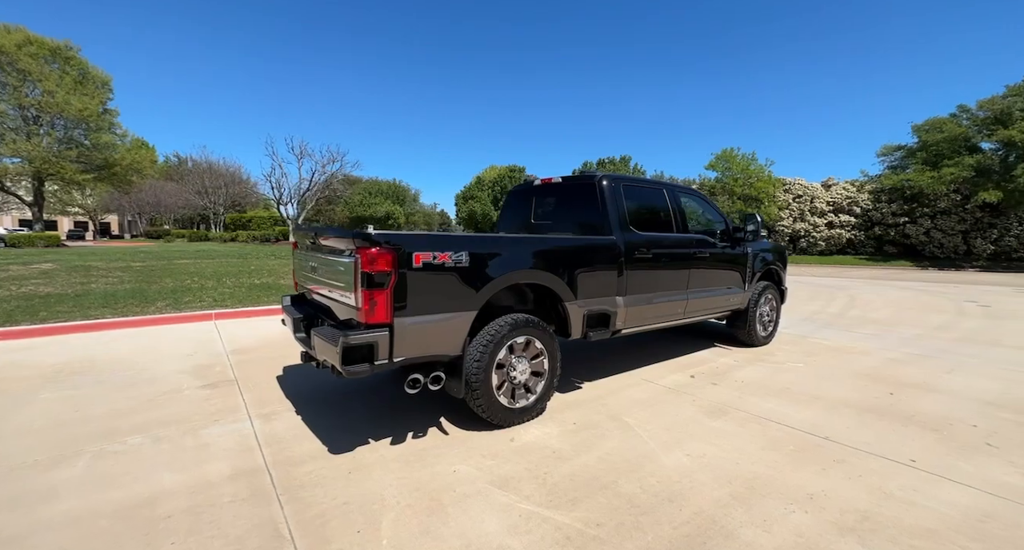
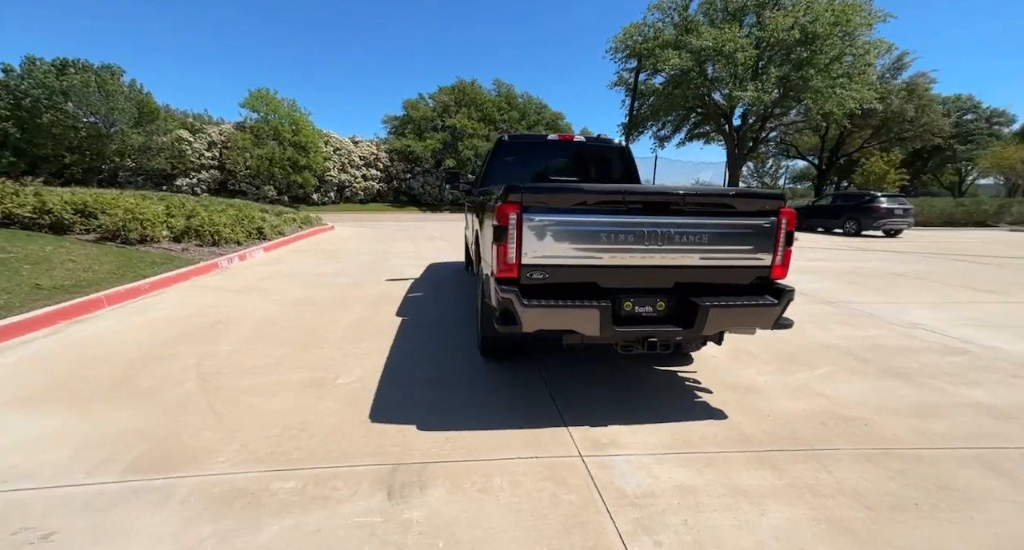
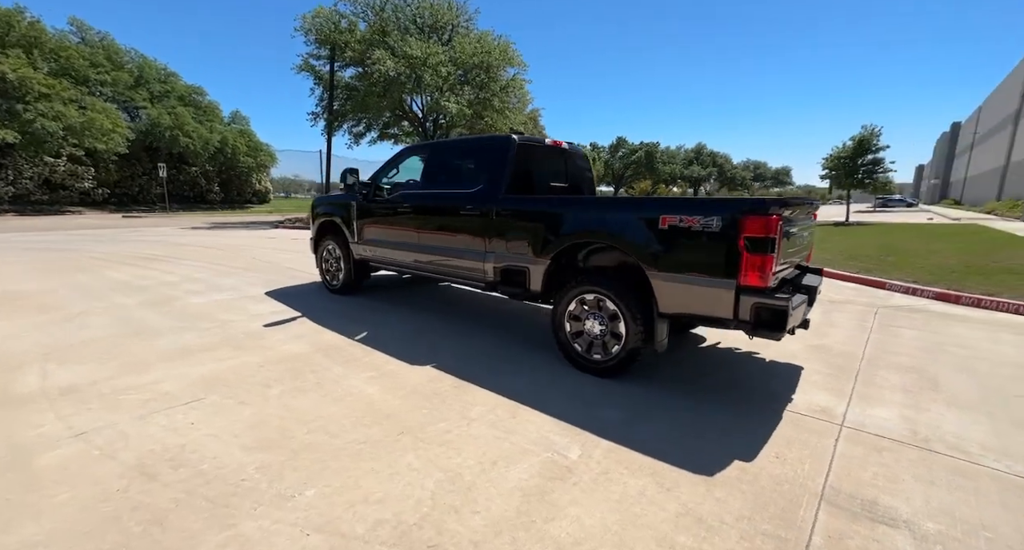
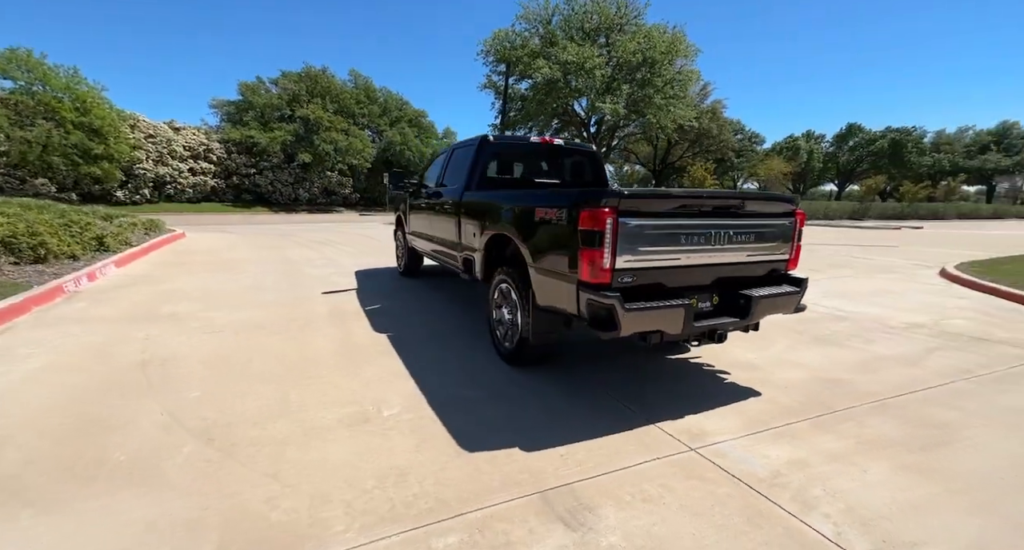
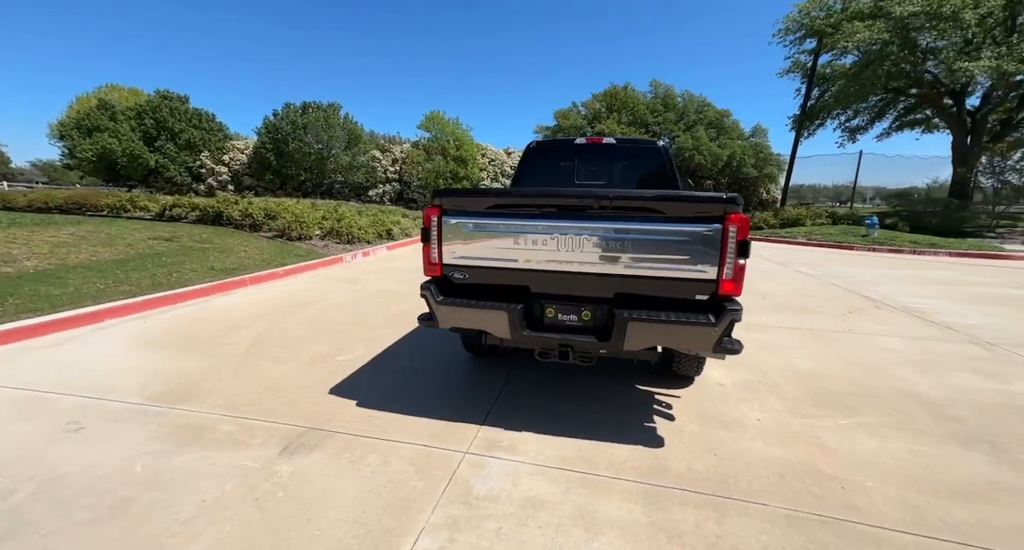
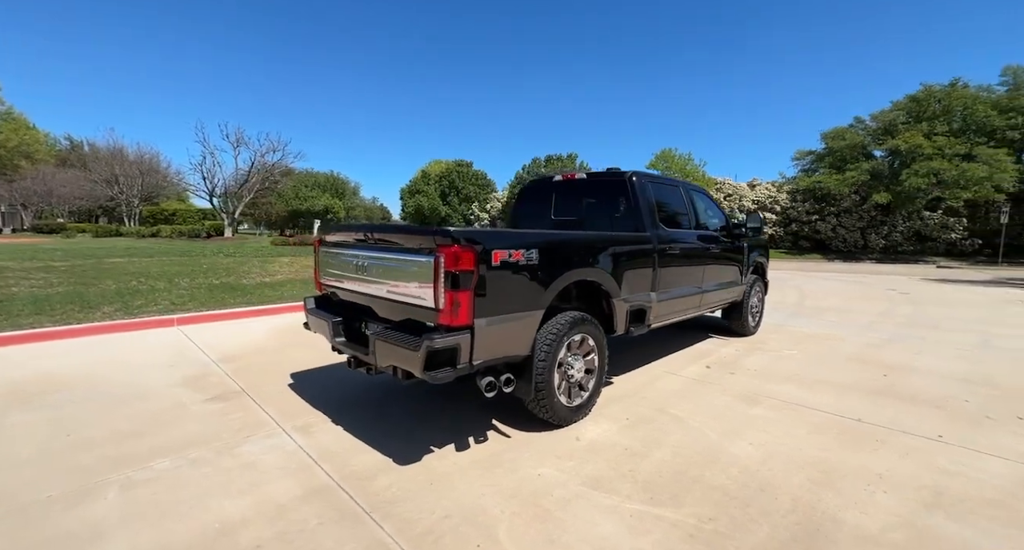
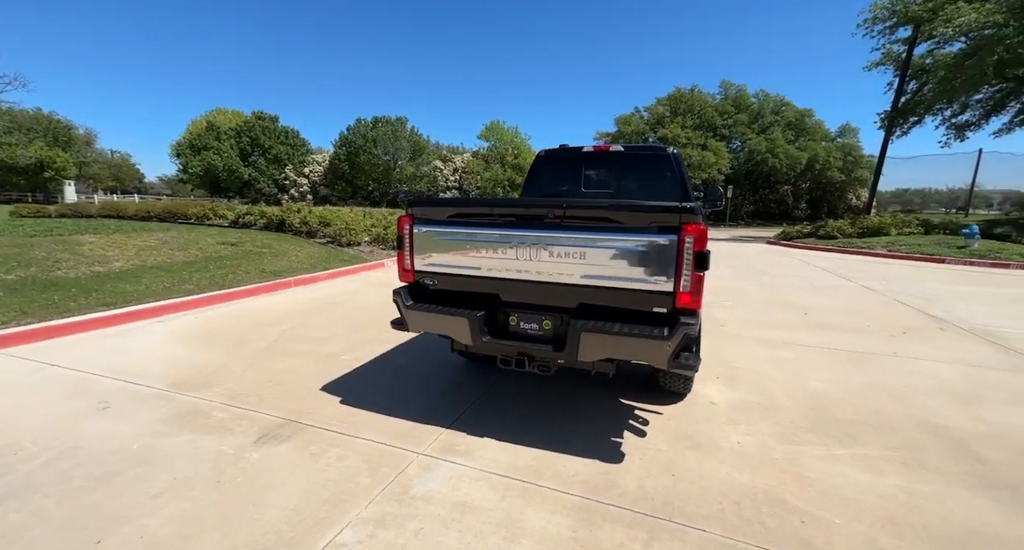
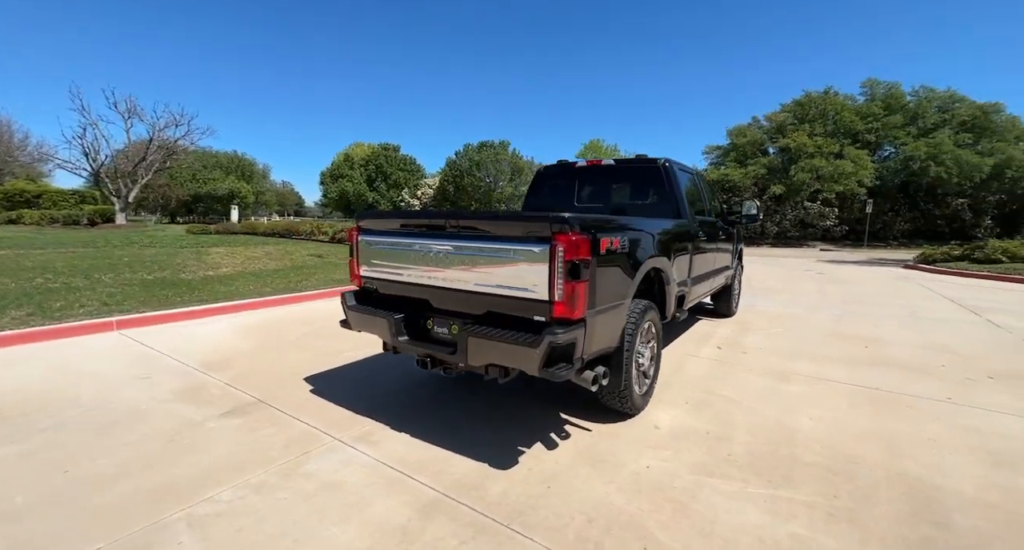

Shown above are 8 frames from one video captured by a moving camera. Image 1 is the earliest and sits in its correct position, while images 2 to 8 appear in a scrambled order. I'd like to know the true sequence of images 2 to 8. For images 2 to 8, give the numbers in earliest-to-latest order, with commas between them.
6, 8, 7, 5, 2, 4, 3
